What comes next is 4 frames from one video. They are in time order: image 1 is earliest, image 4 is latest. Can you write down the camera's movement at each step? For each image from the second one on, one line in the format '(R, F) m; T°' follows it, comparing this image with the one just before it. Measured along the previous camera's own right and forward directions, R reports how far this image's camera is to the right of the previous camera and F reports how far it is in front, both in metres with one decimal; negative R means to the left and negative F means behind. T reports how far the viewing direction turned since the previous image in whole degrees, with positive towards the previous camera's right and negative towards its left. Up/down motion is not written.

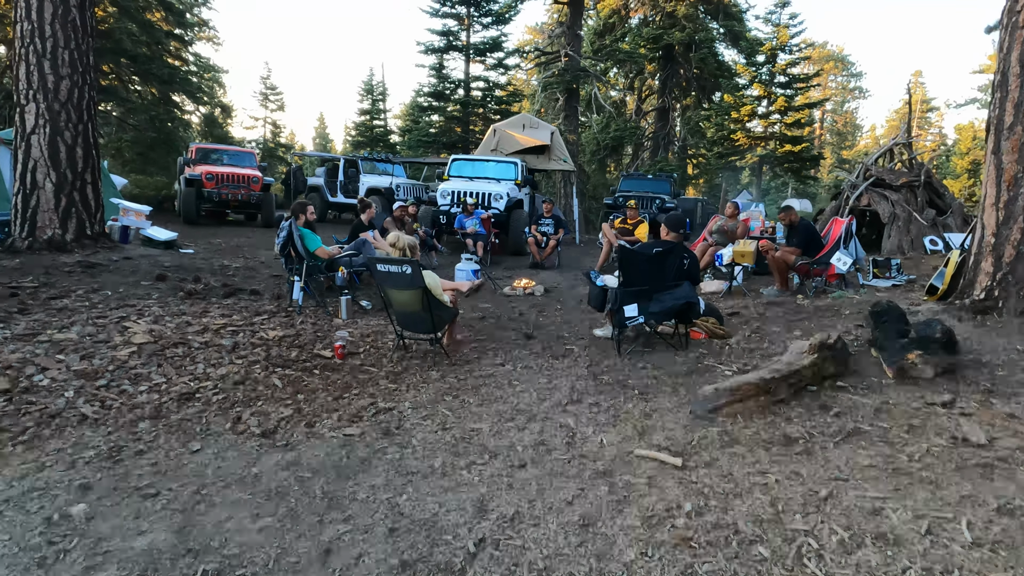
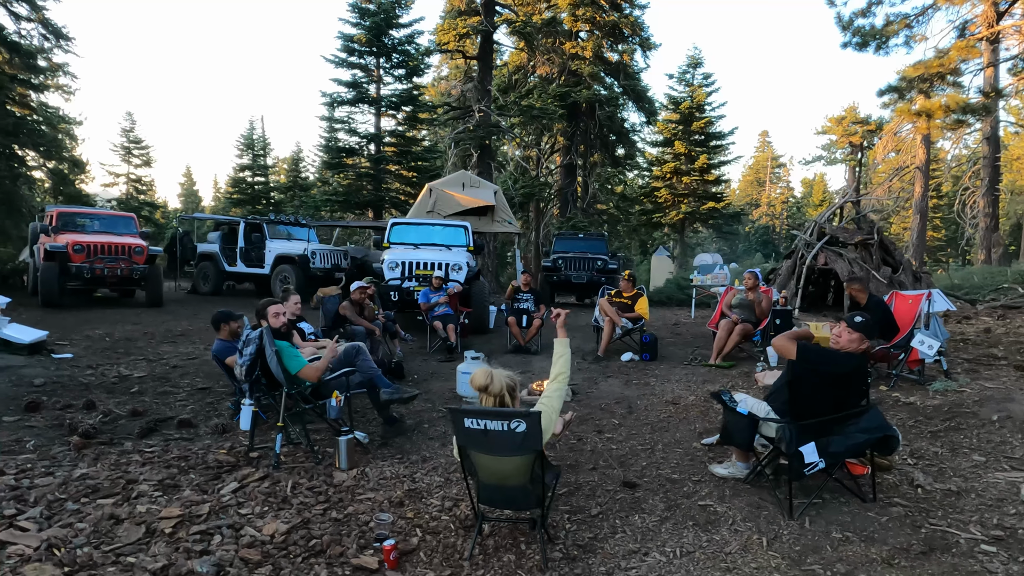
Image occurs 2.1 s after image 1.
(-1.1, +1.5) m; +11°
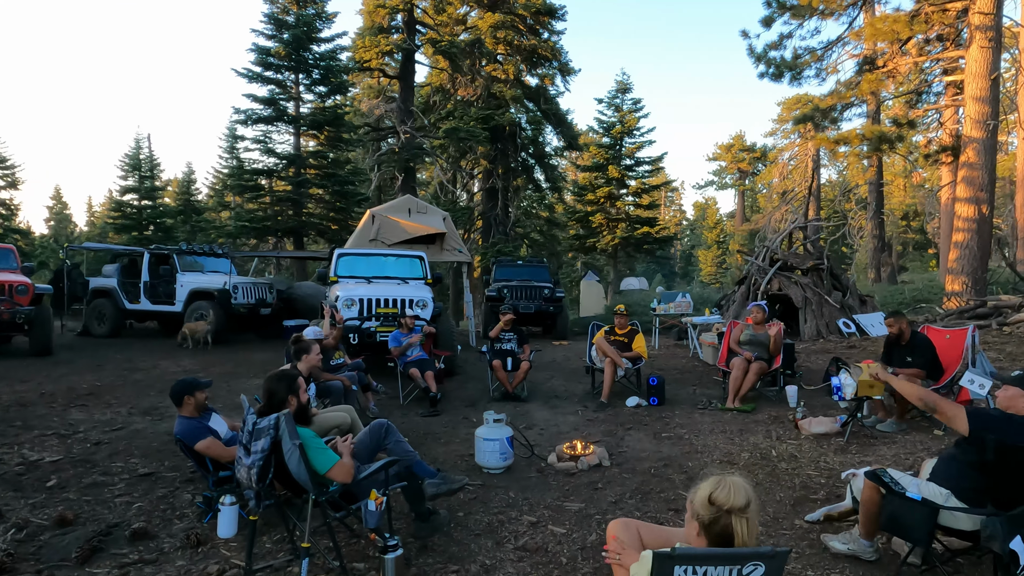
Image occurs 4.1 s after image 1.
(-0.9, +0.9) m; +9°
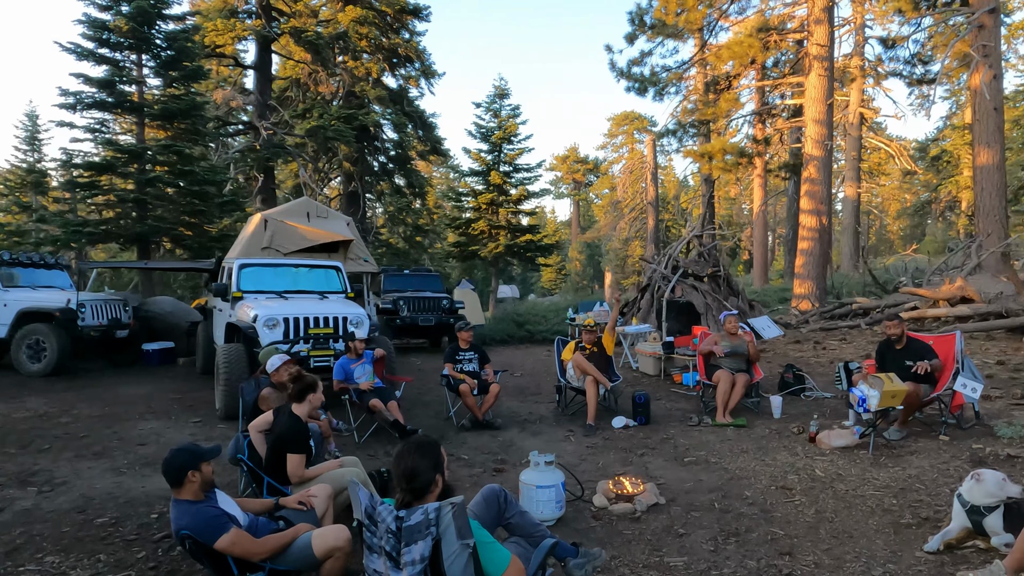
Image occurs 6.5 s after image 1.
(-1.2, +0.8) m; +14°
